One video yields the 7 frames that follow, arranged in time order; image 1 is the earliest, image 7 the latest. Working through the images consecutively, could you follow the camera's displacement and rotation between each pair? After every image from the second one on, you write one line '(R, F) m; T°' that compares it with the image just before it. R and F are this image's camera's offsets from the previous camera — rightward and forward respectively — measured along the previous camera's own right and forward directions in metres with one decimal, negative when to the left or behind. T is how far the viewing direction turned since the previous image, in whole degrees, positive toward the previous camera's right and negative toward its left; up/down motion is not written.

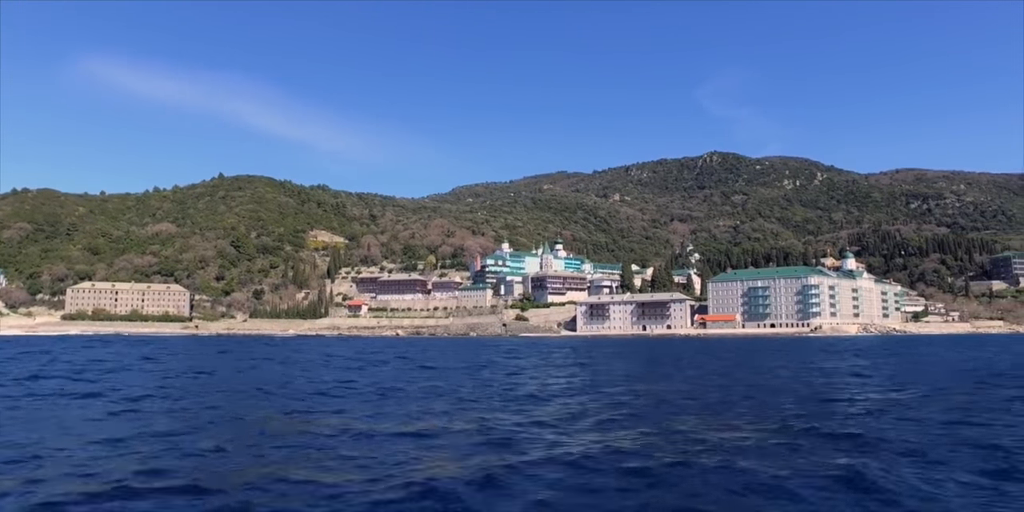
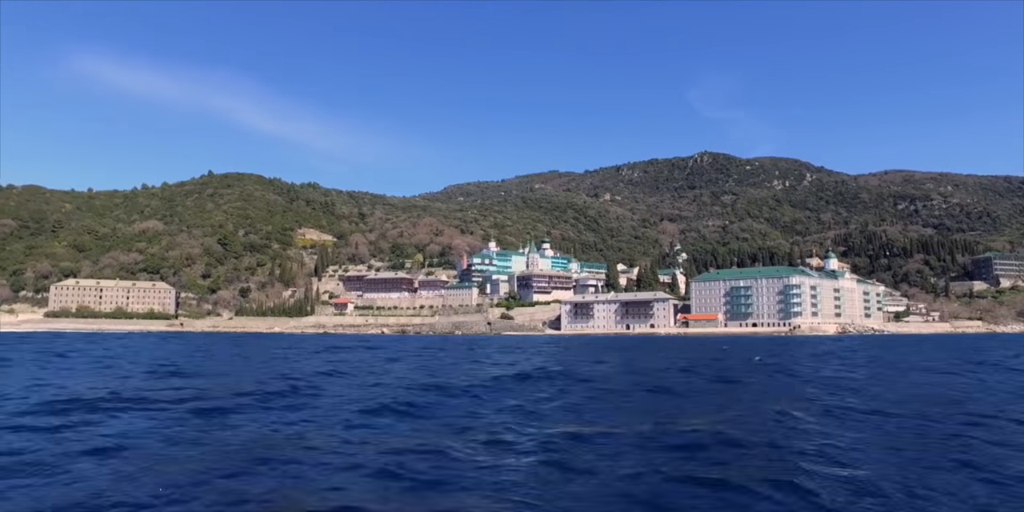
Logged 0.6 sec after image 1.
(+1.5, -0.5) m; +1°
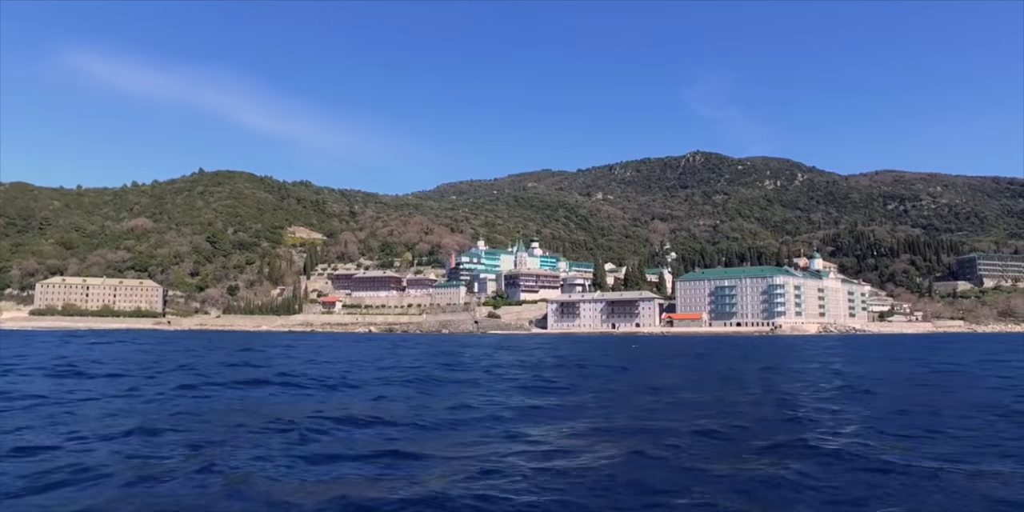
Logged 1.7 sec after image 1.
(+1.4, -0.5) m; 0°
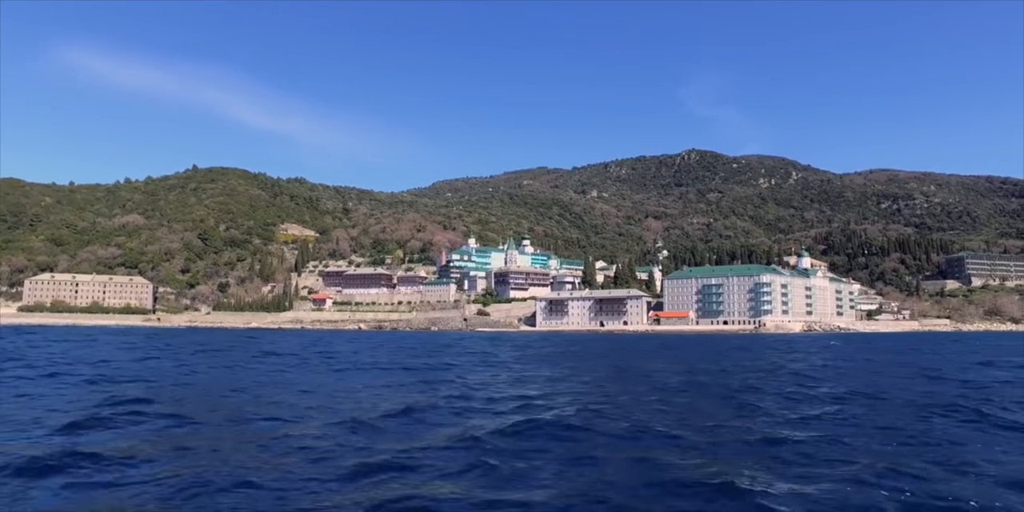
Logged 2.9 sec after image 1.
(+1.5, -0.2) m; 0°
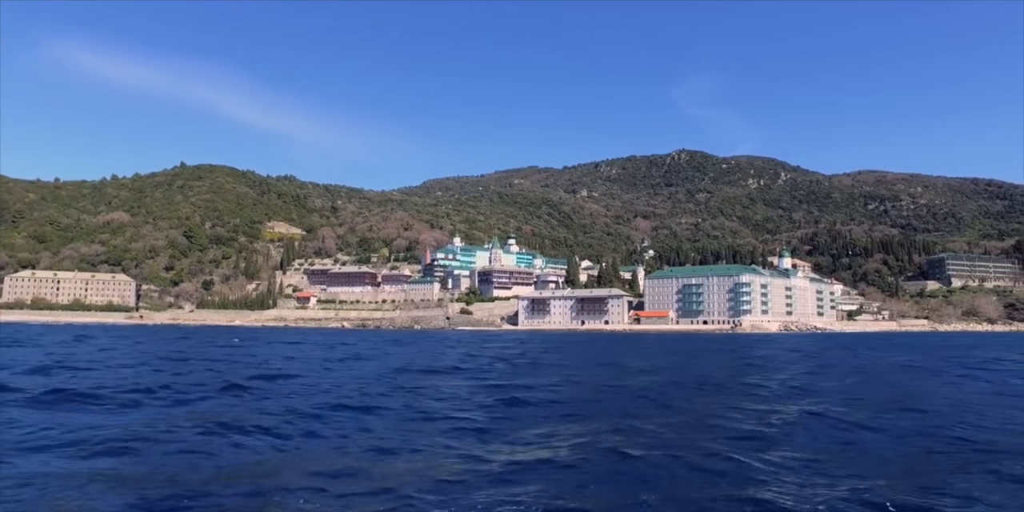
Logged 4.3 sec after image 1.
(+1.9, -0.4) m; +1°
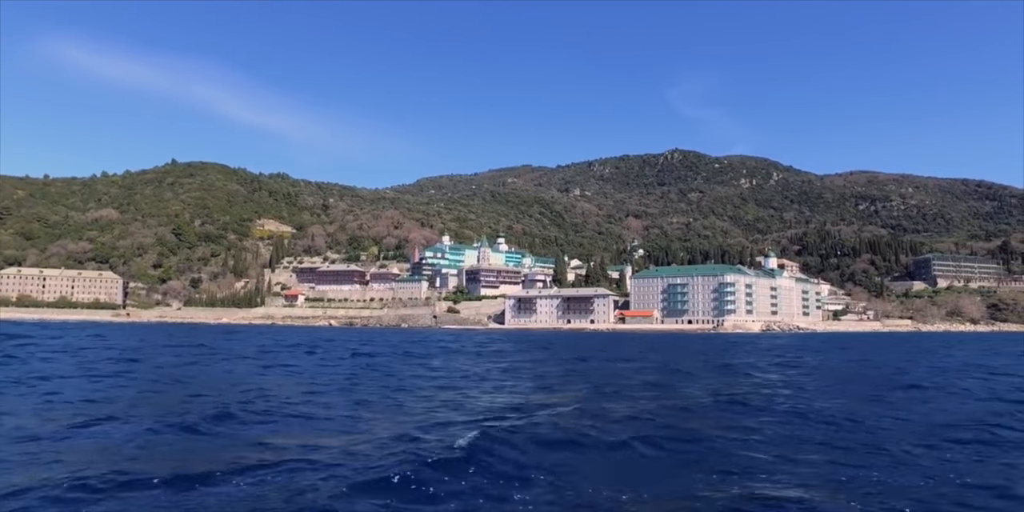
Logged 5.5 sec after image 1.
(+1.6, -0.3) m; 0°
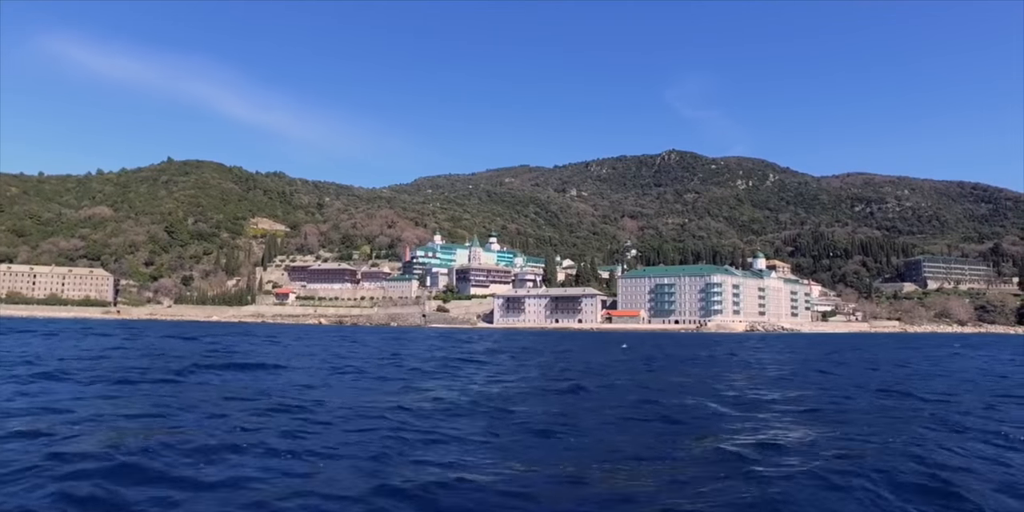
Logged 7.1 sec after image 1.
(+2.0, -0.2) m; 0°
